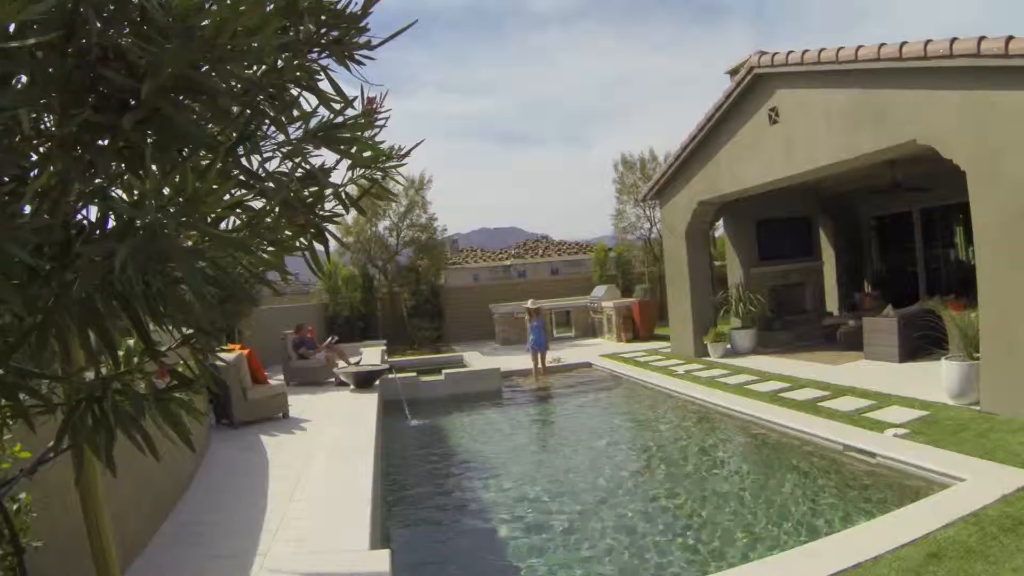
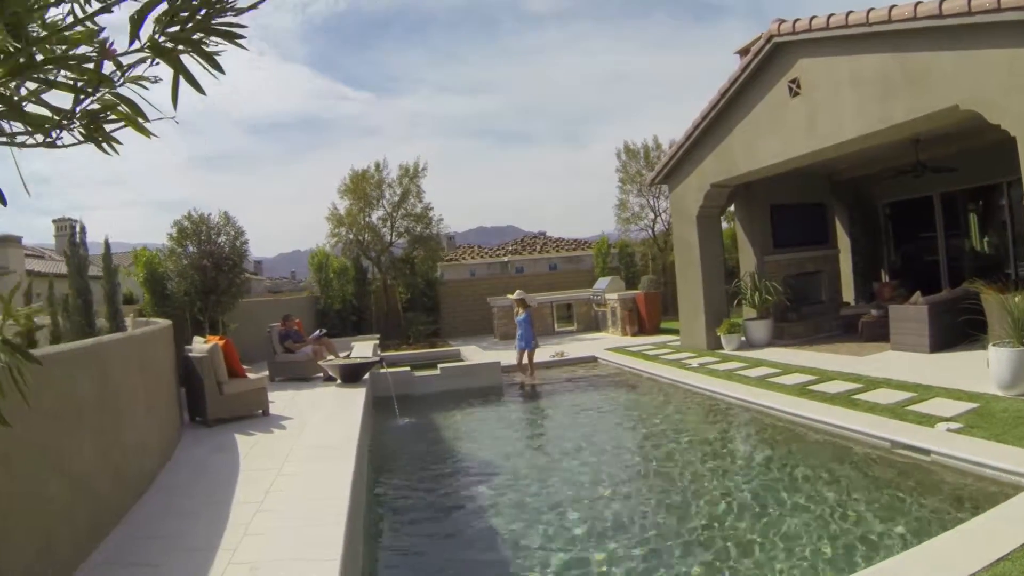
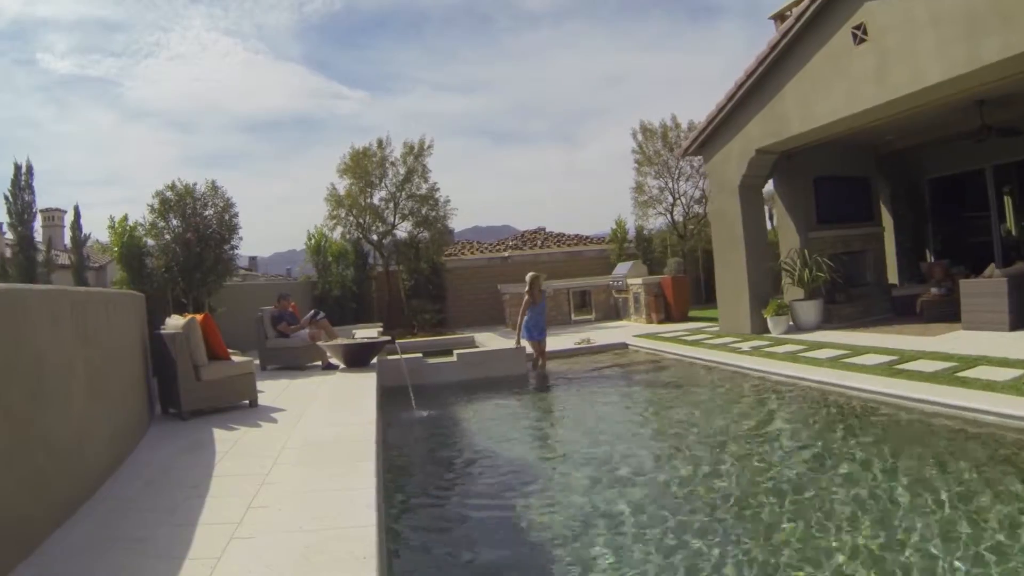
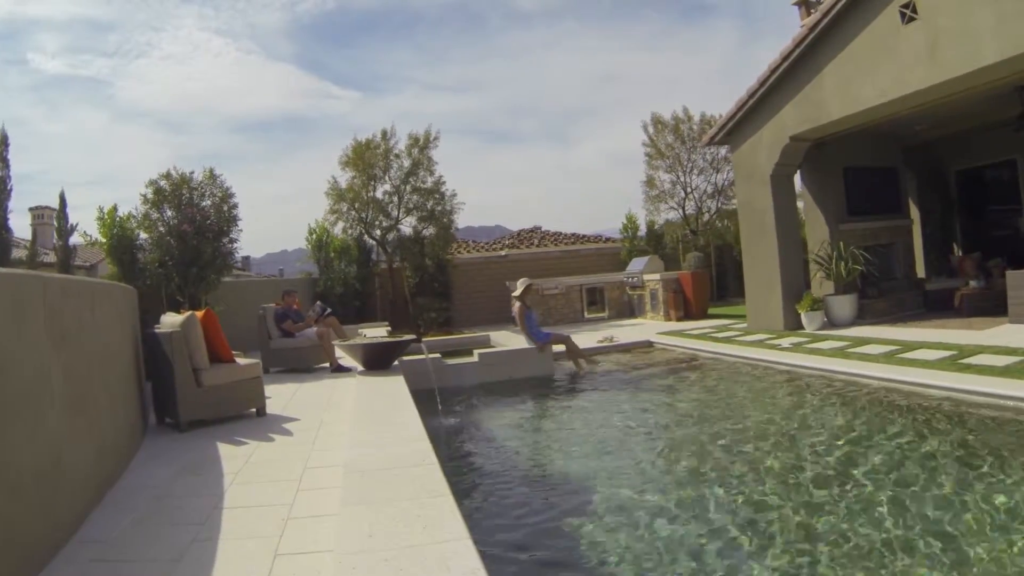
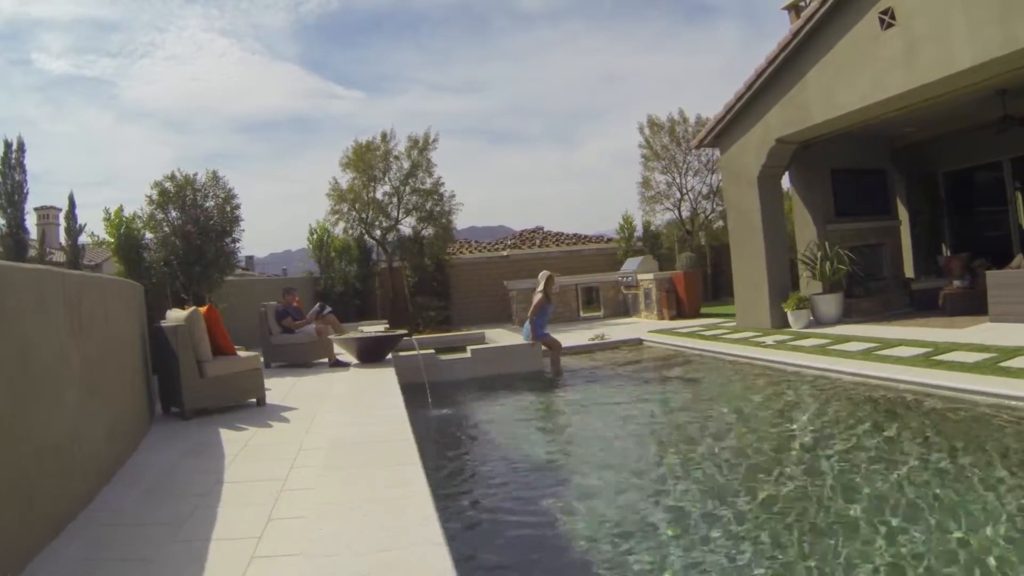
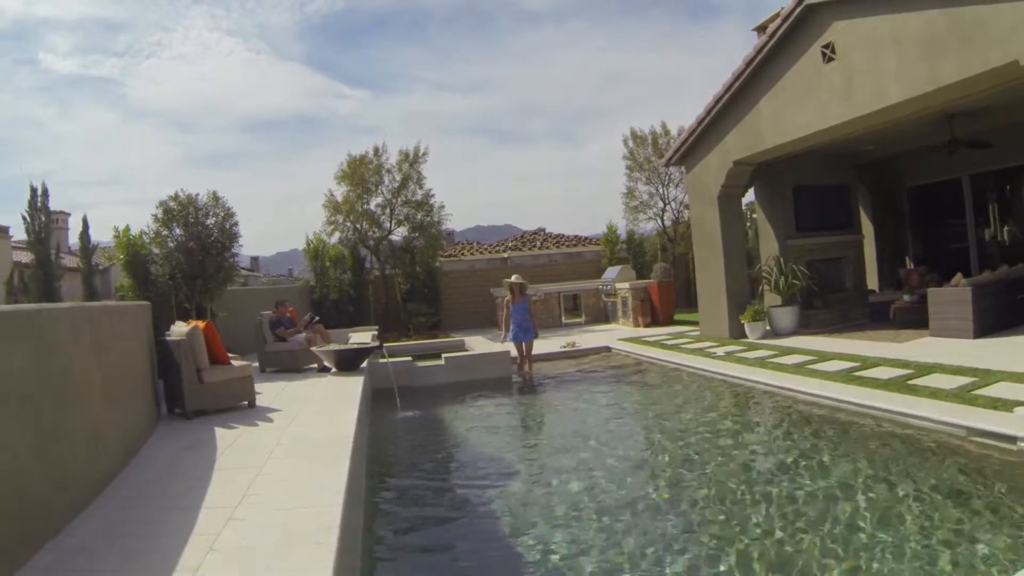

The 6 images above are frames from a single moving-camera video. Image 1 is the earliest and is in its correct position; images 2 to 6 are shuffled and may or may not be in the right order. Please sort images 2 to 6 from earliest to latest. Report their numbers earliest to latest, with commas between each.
2, 6, 3, 5, 4
